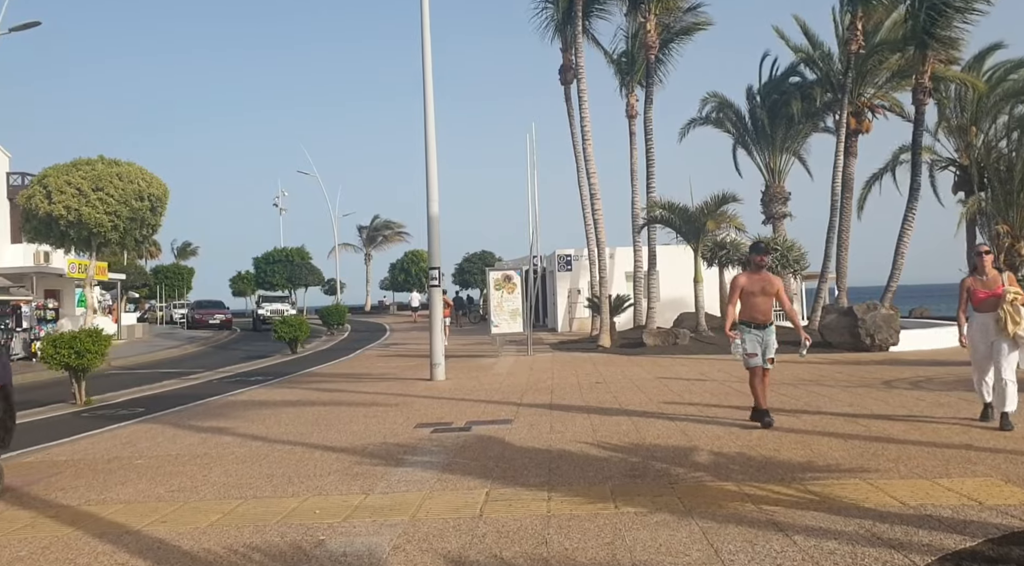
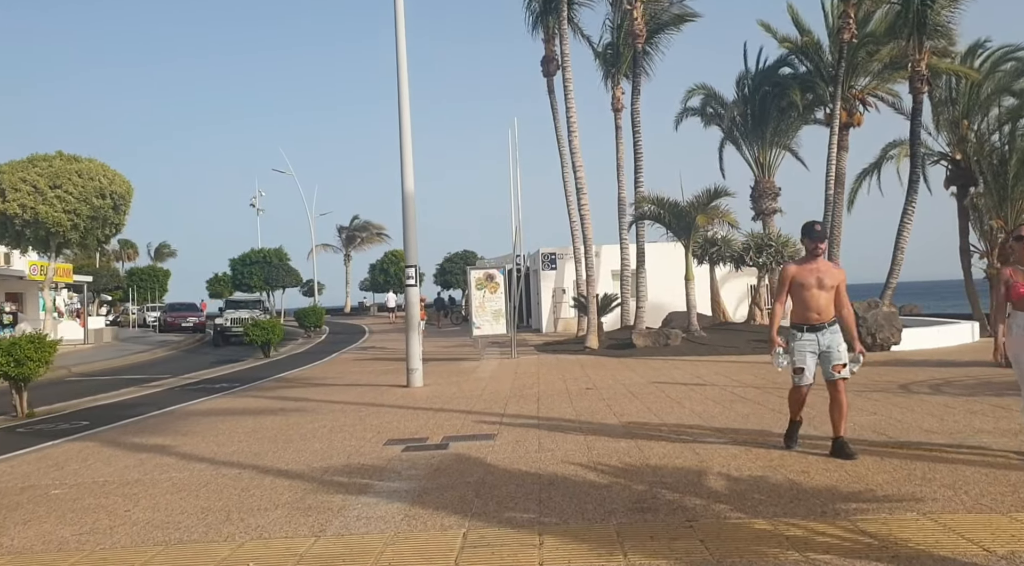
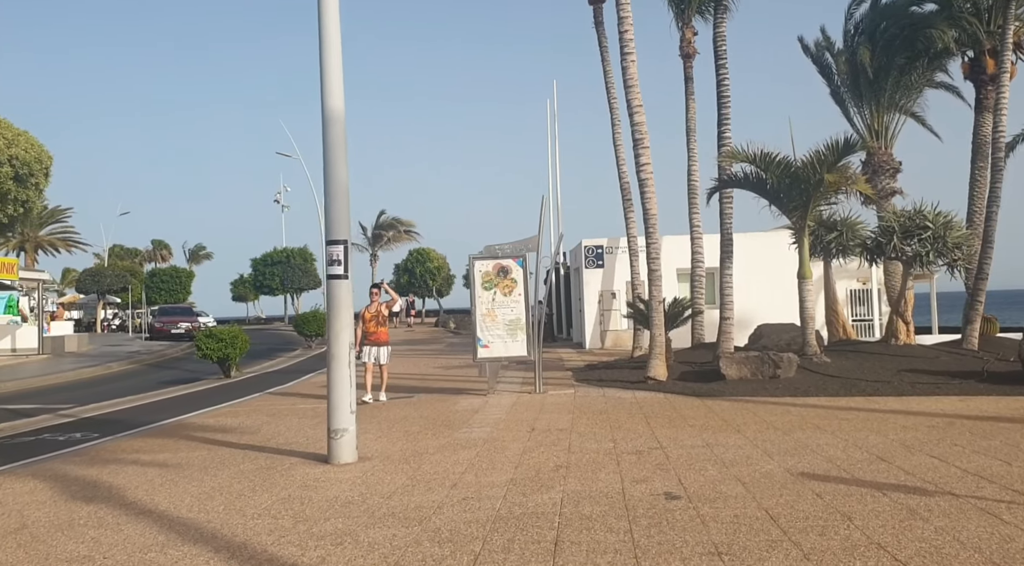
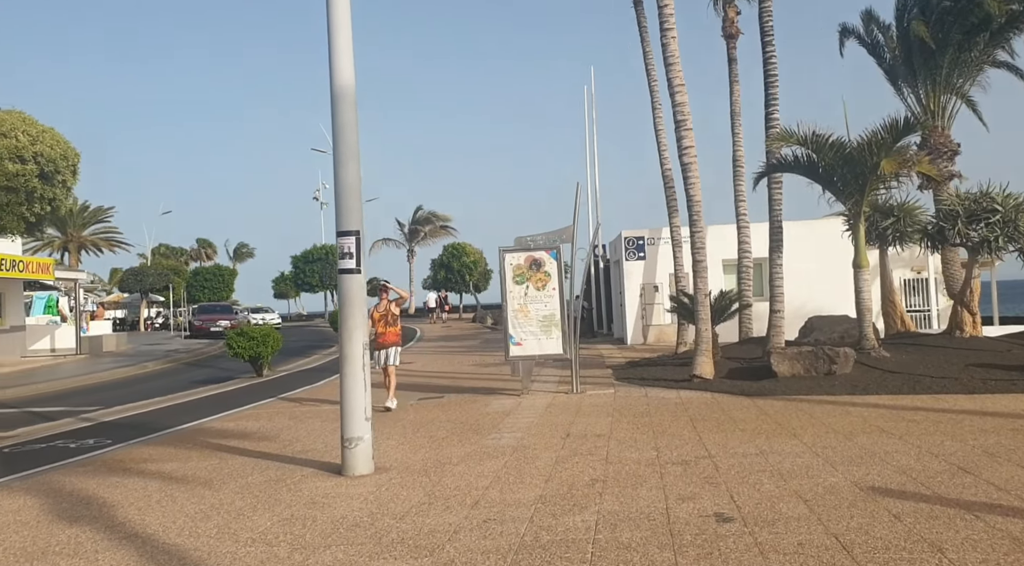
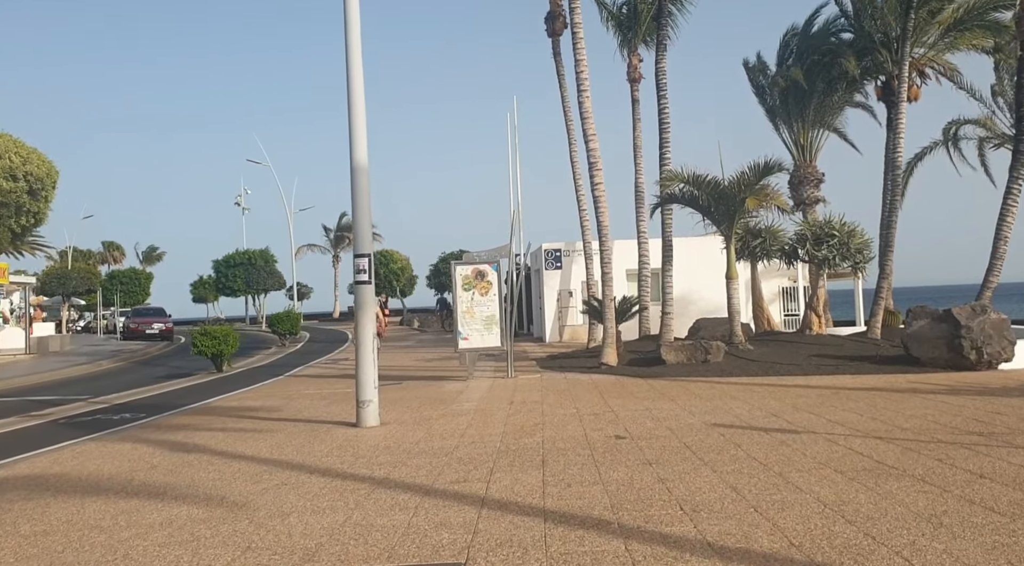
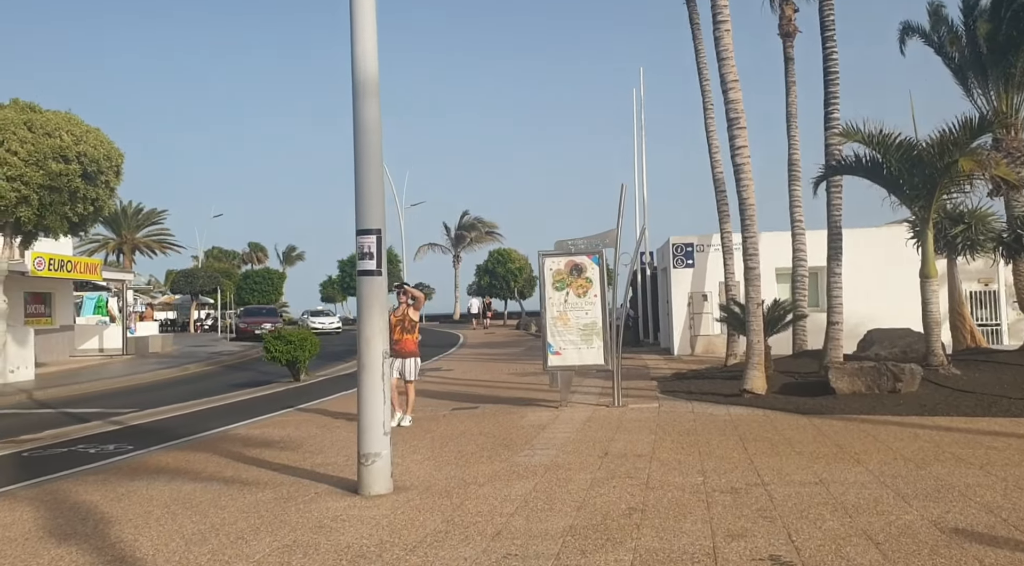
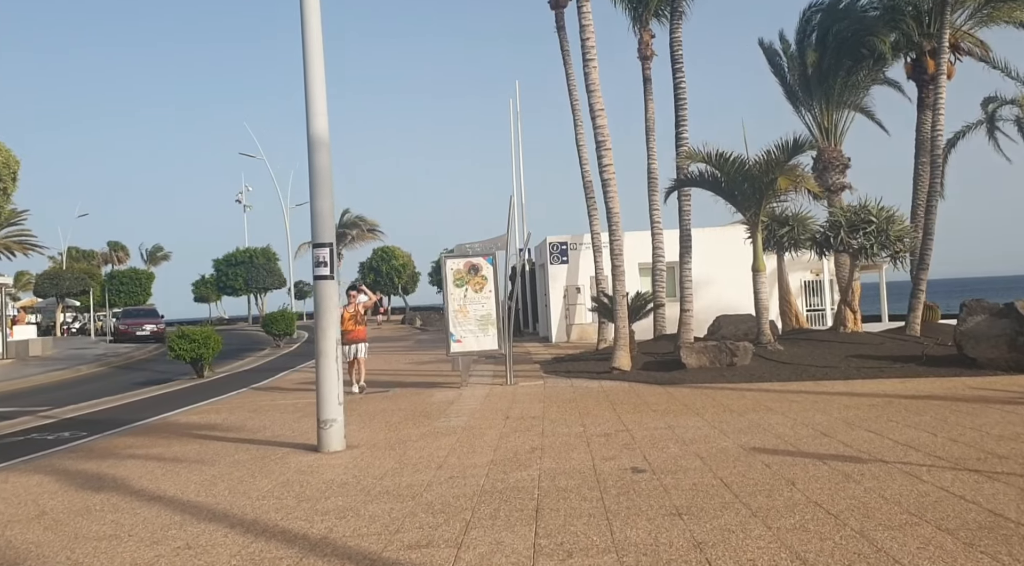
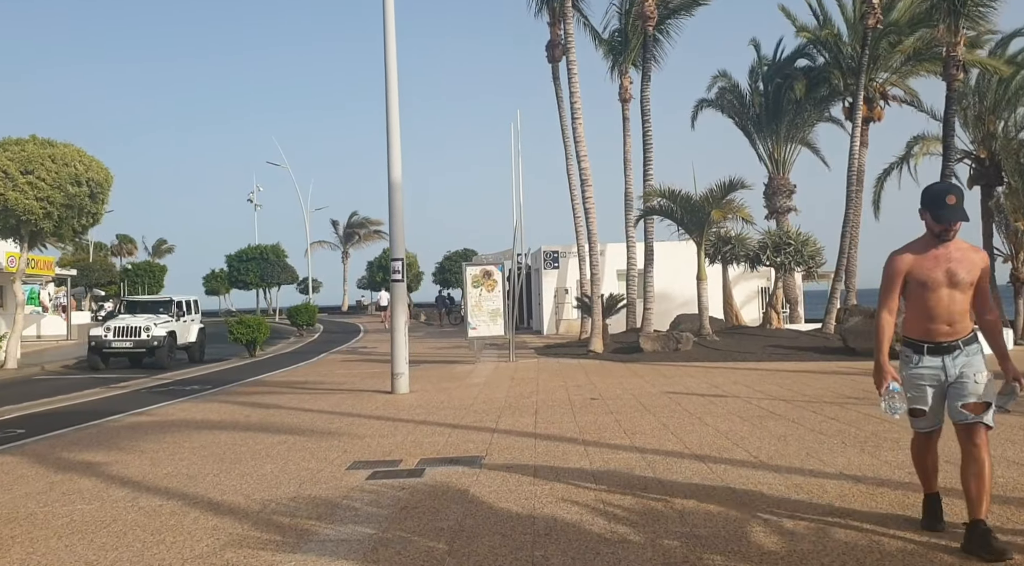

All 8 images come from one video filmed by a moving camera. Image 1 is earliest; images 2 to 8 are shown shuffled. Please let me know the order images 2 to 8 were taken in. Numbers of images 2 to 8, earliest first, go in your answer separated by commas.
2, 8, 5, 7, 3, 4, 6
